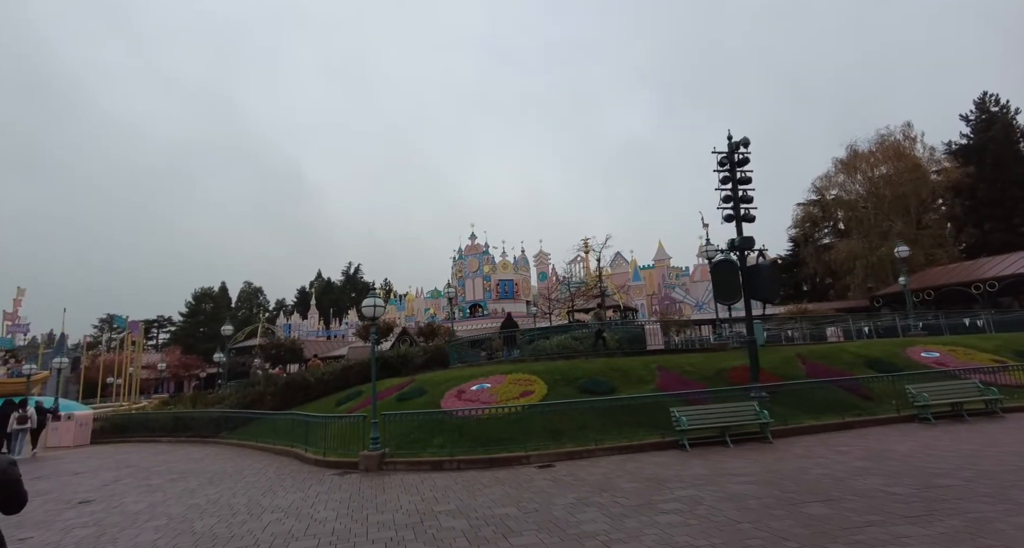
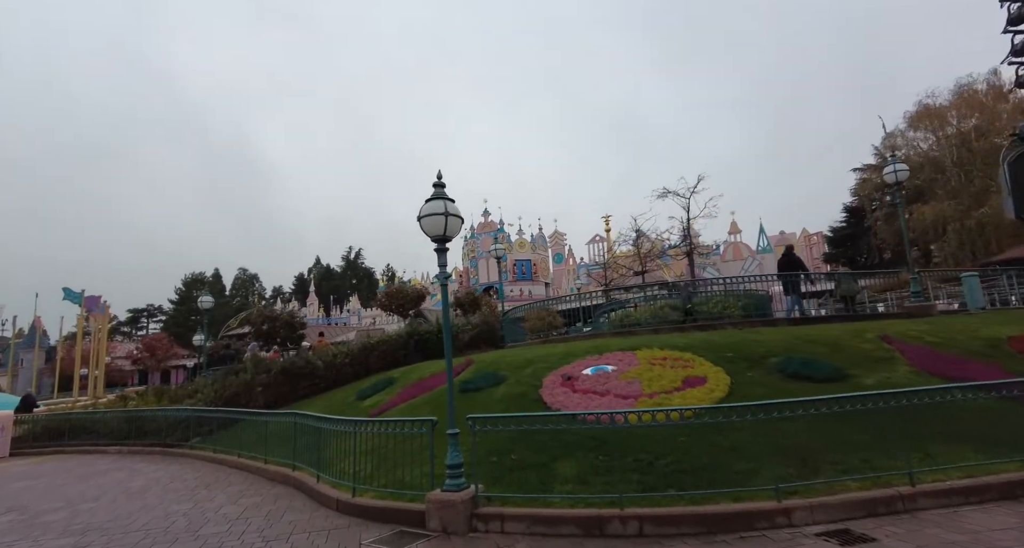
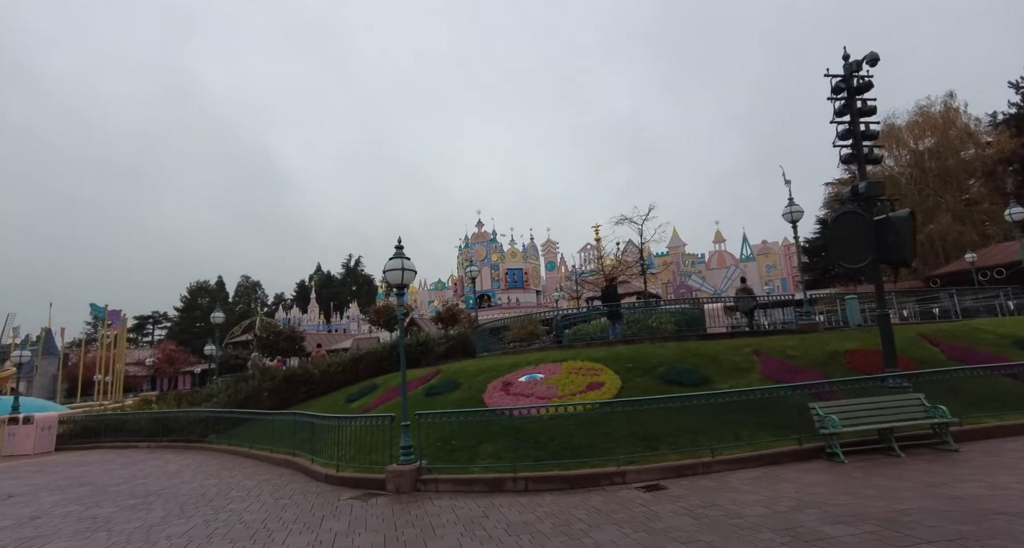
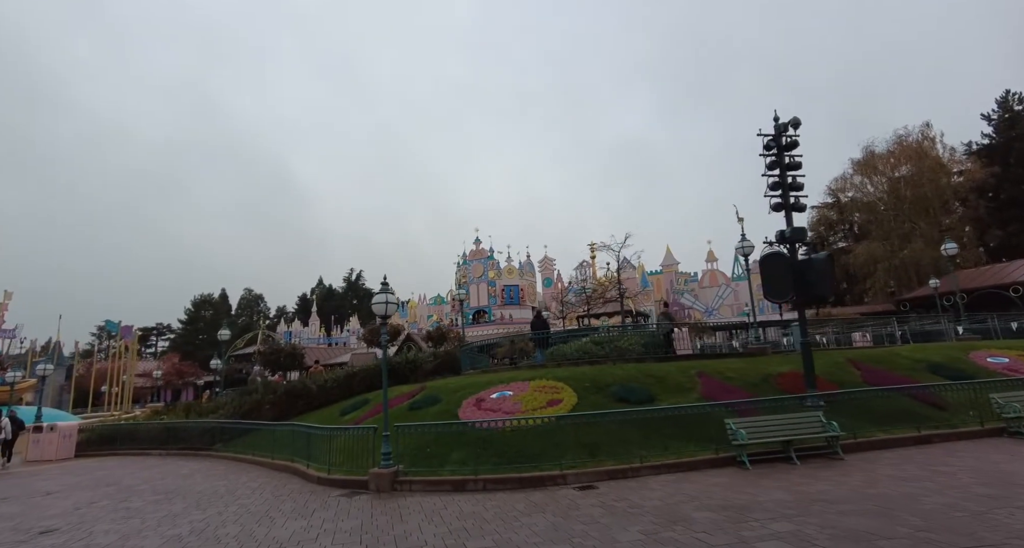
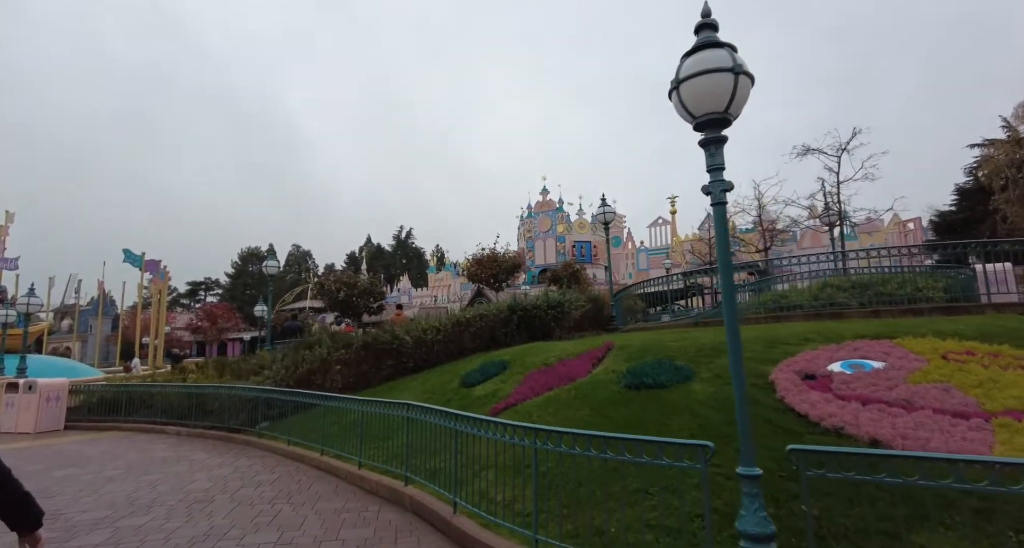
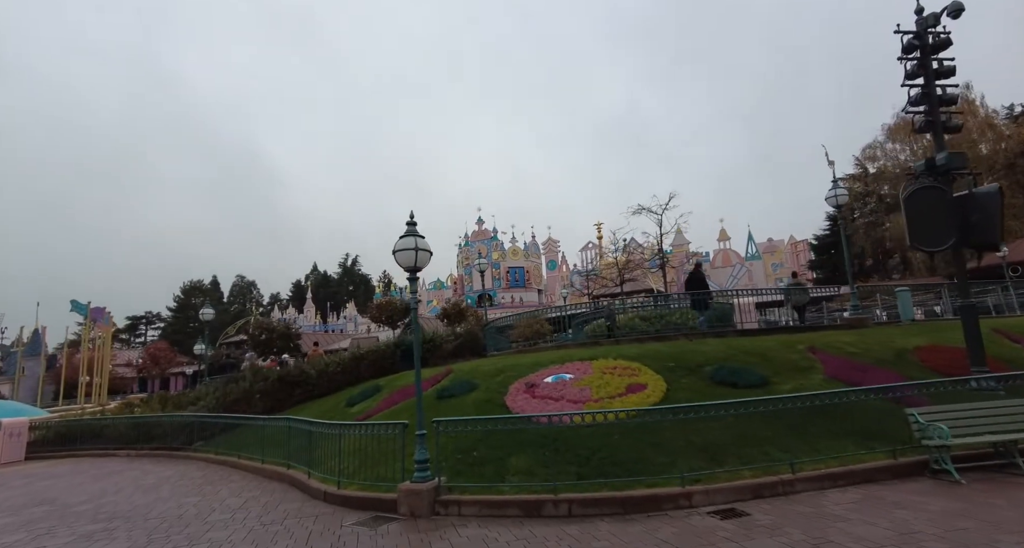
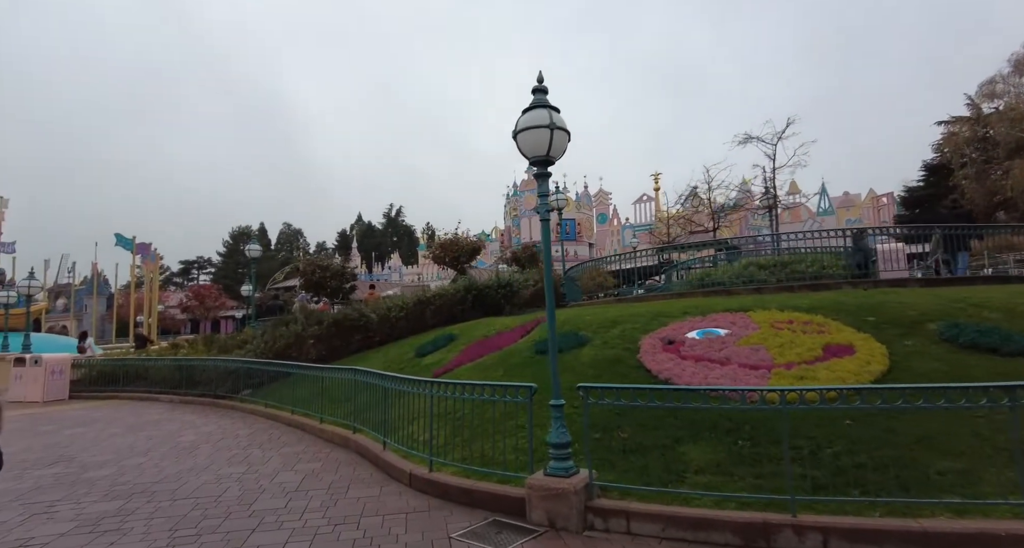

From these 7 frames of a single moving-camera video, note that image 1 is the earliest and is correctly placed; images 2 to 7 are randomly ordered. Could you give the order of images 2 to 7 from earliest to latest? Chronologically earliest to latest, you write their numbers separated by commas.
4, 3, 6, 2, 7, 5
